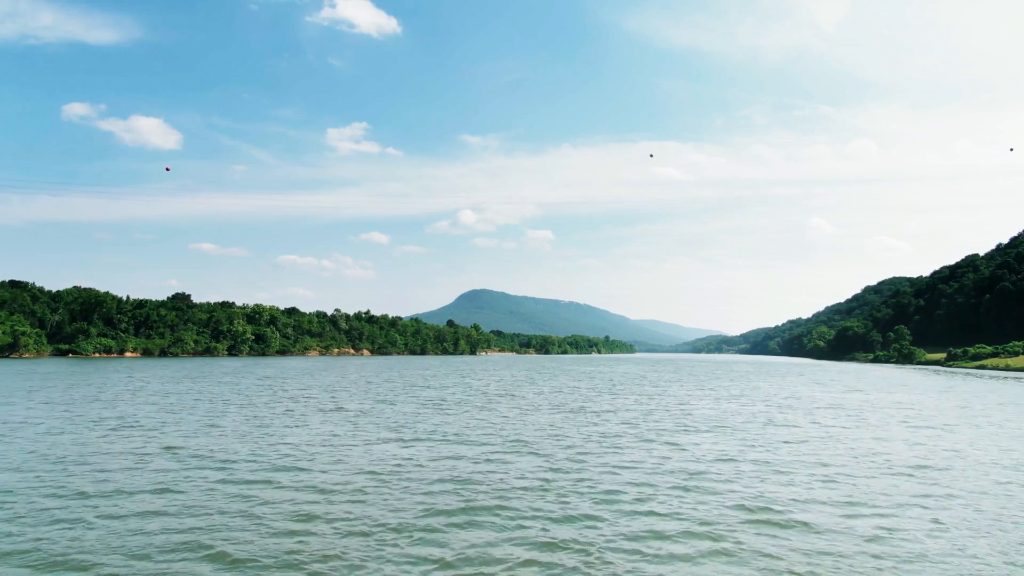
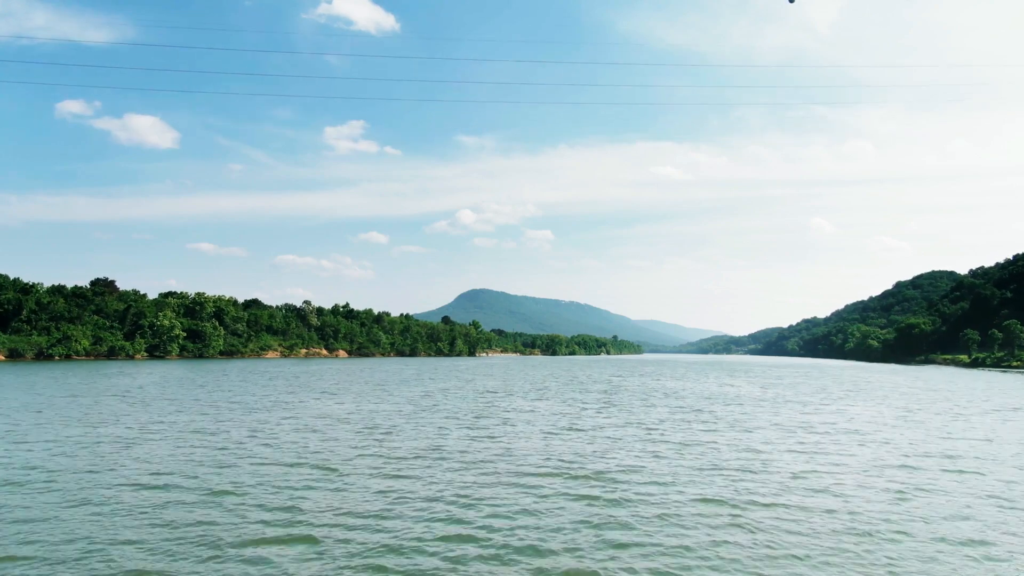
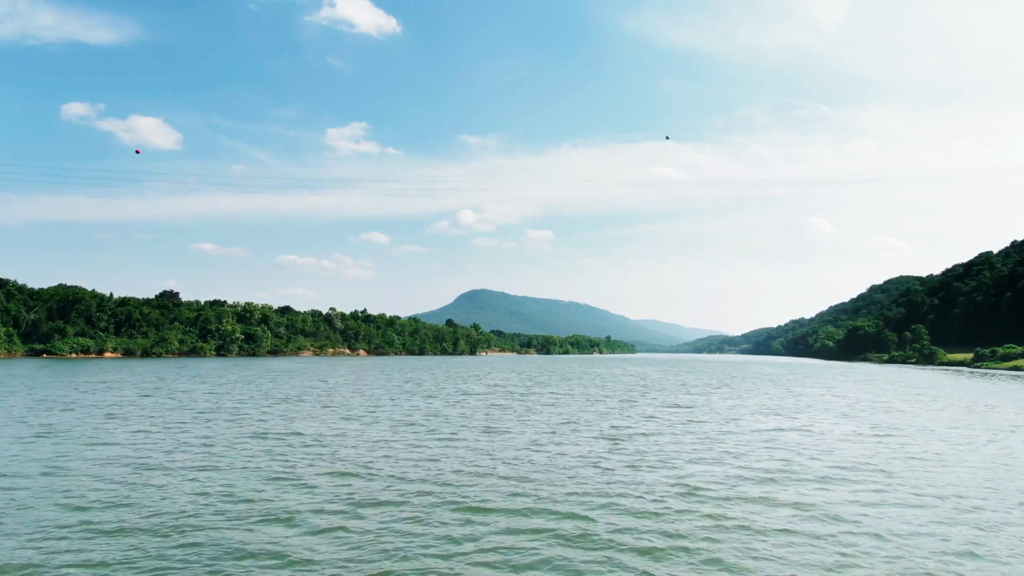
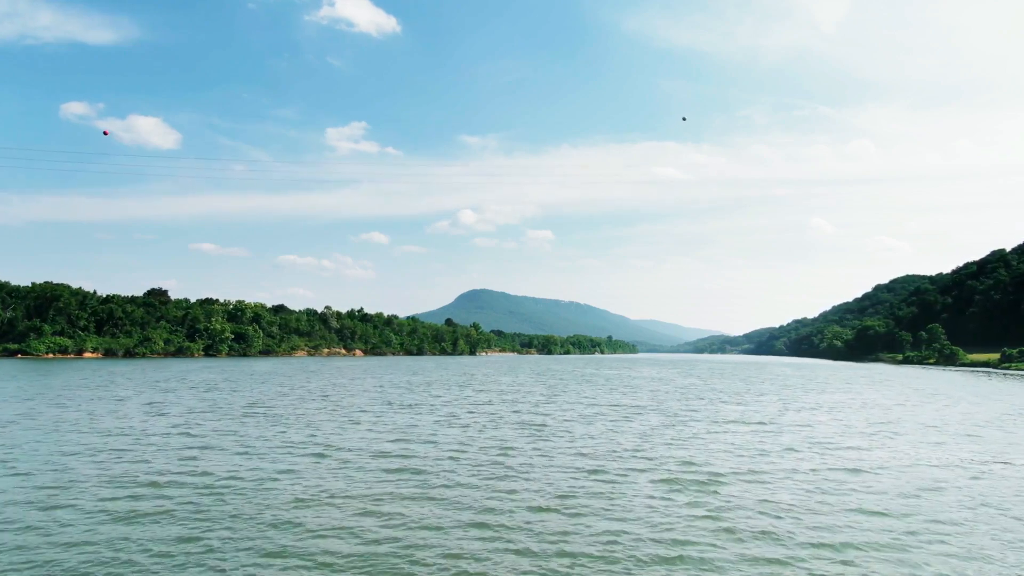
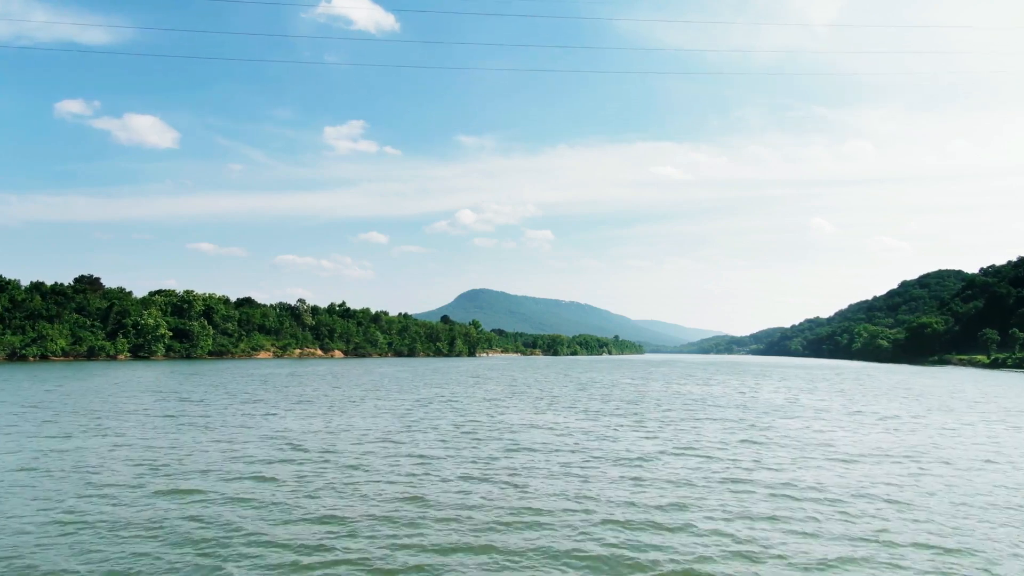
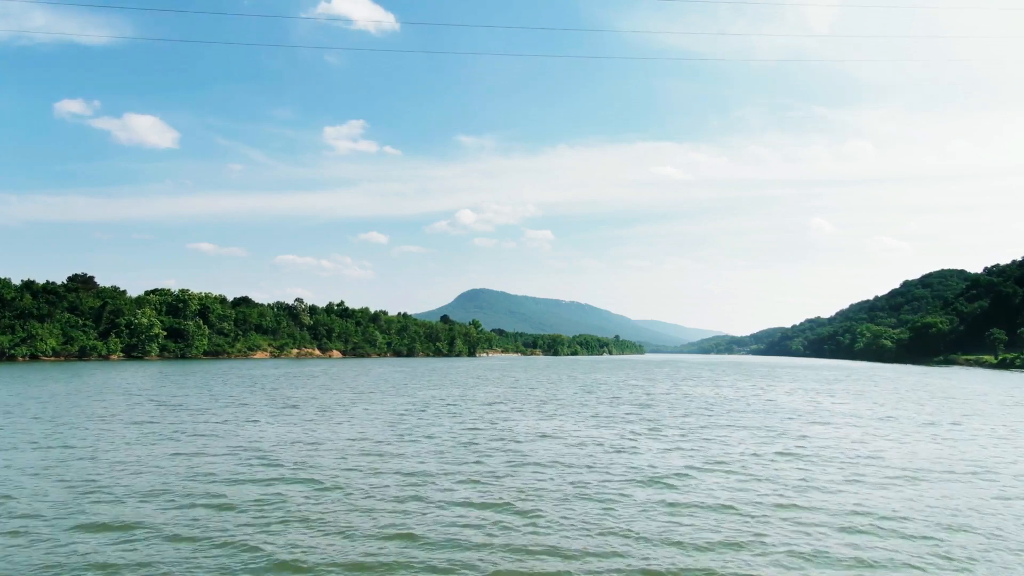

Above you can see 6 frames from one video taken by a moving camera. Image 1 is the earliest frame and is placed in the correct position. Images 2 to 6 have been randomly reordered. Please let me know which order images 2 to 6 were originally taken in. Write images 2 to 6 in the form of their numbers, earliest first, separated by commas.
3, 4, 2, 5, 6
